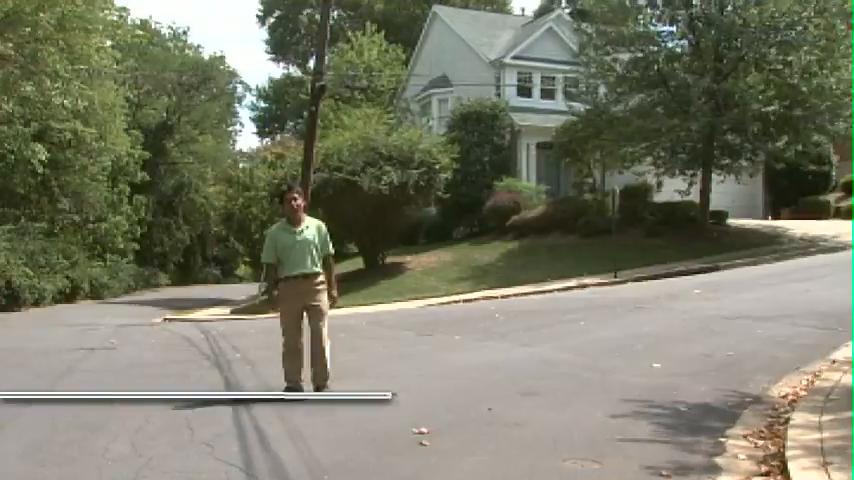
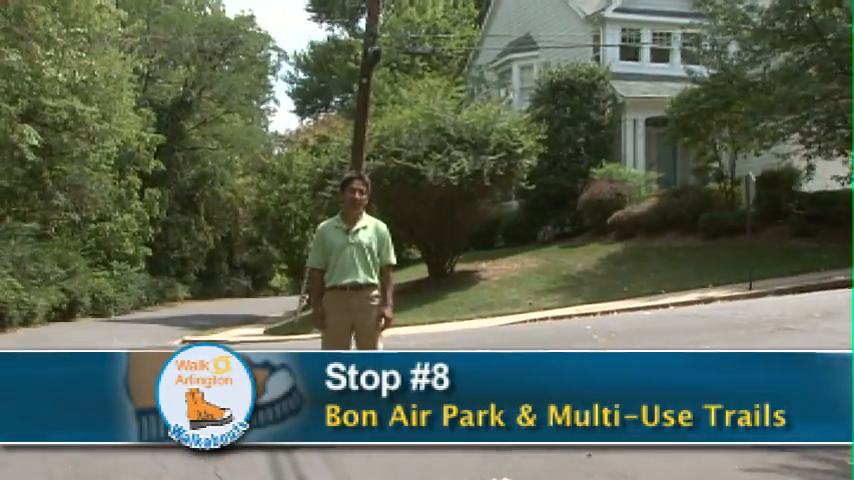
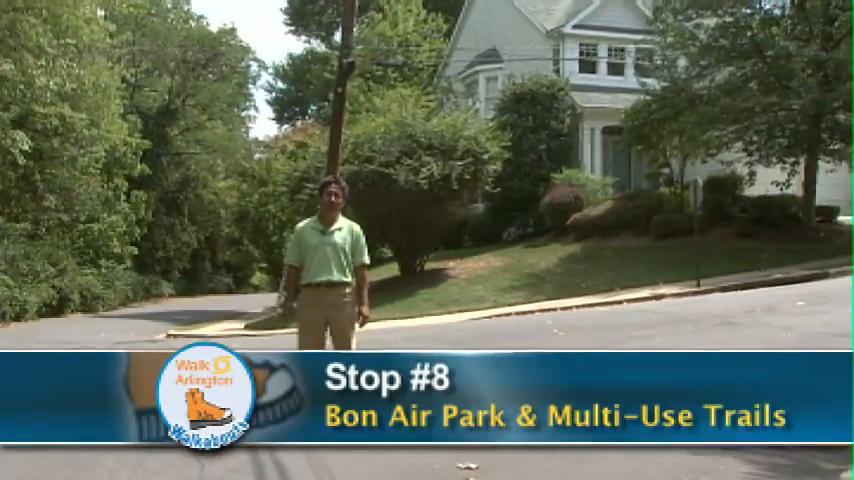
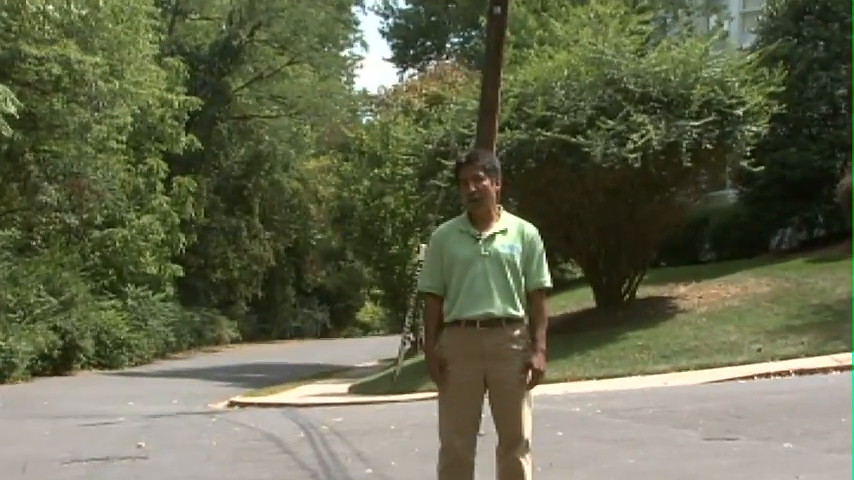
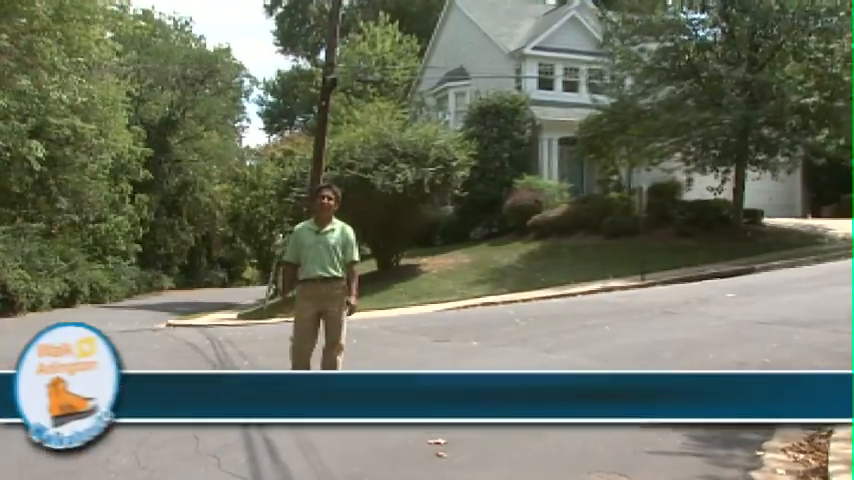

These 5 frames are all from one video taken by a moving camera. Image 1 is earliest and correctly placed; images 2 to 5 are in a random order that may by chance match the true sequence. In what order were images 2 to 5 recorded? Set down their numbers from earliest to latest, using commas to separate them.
5, 3, 2, 4
